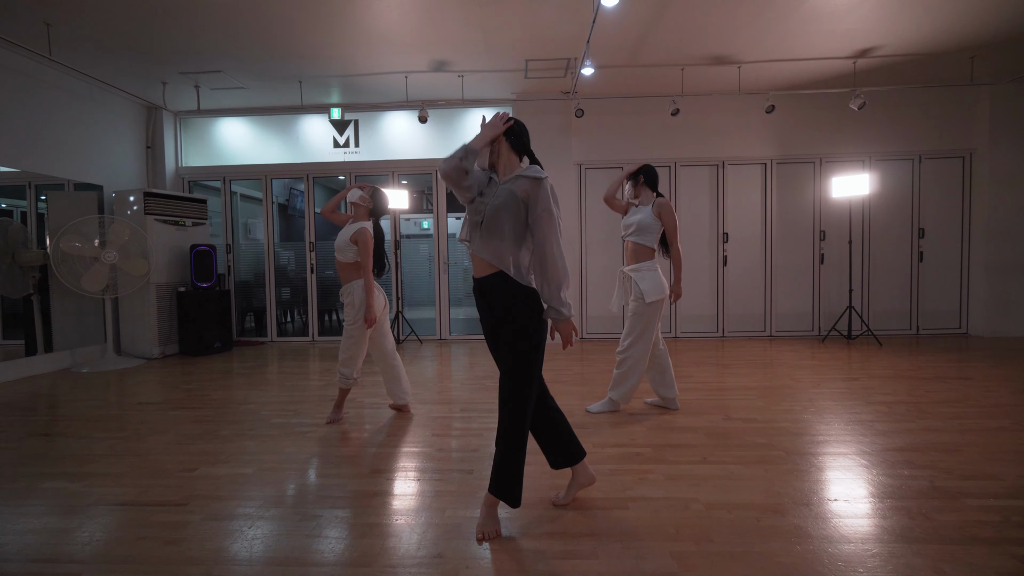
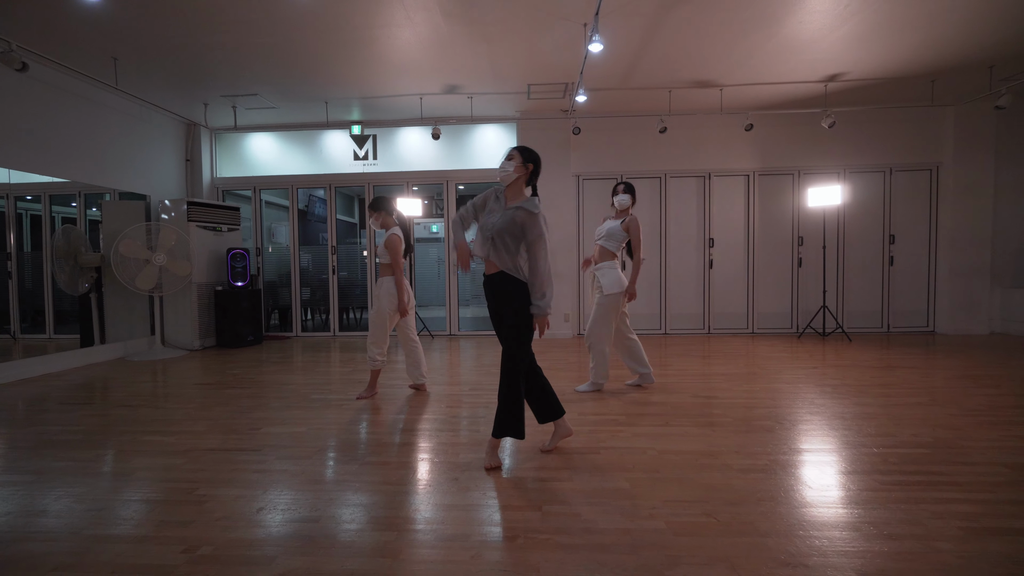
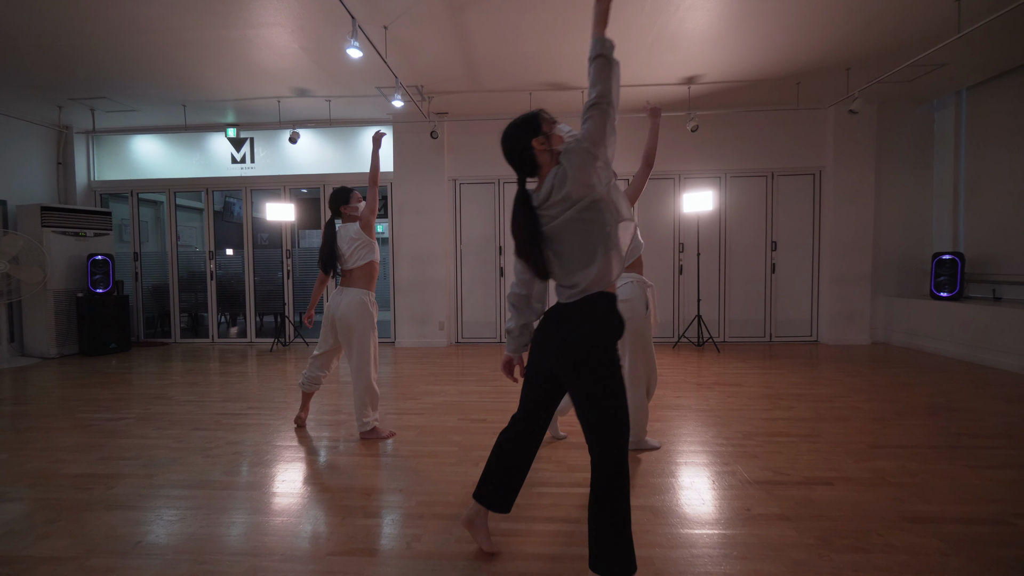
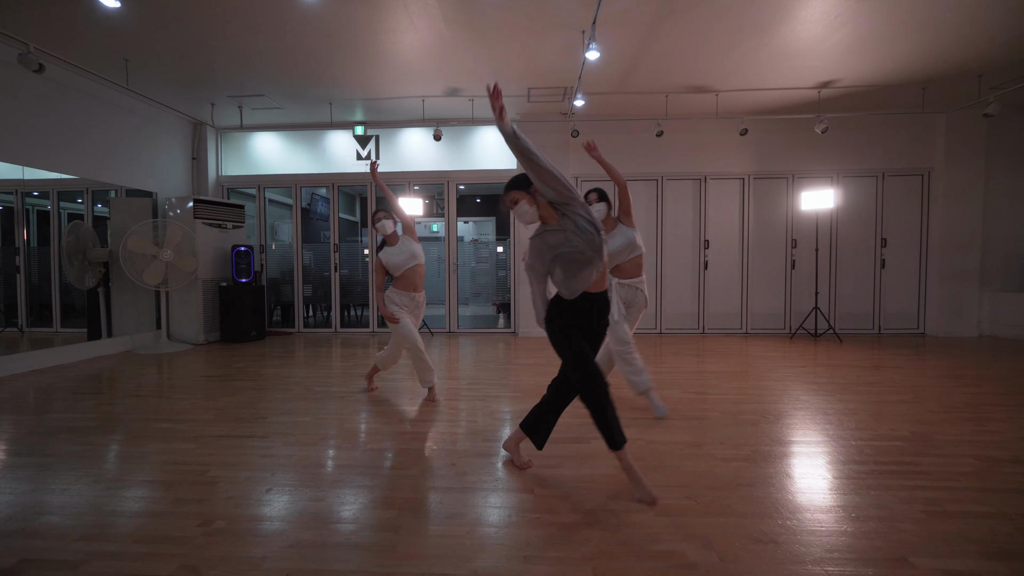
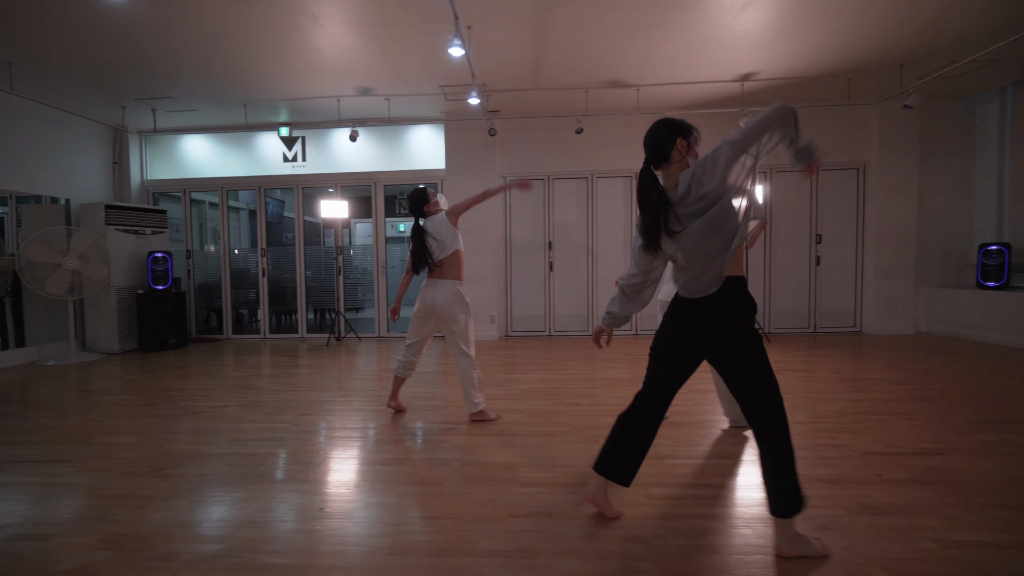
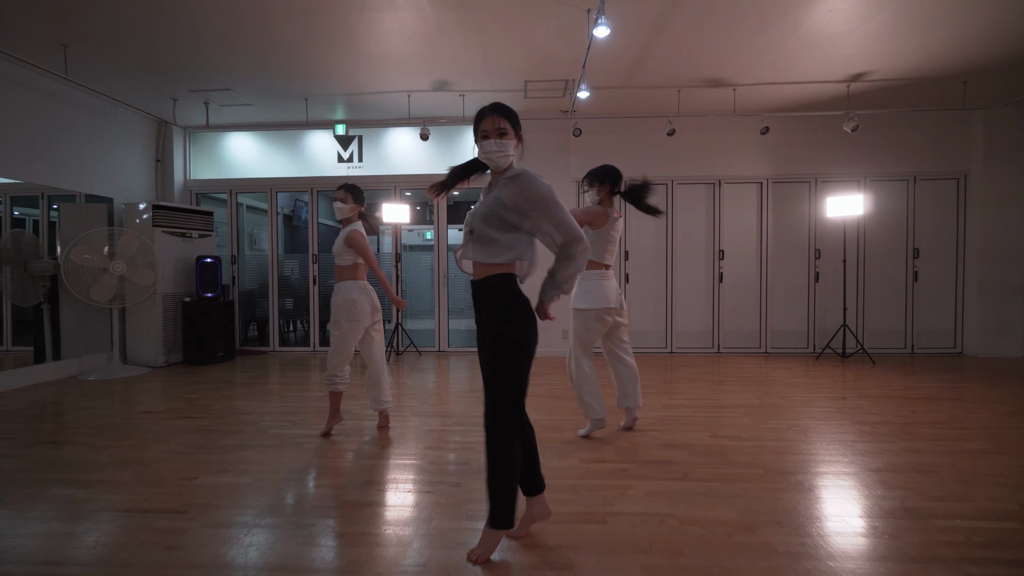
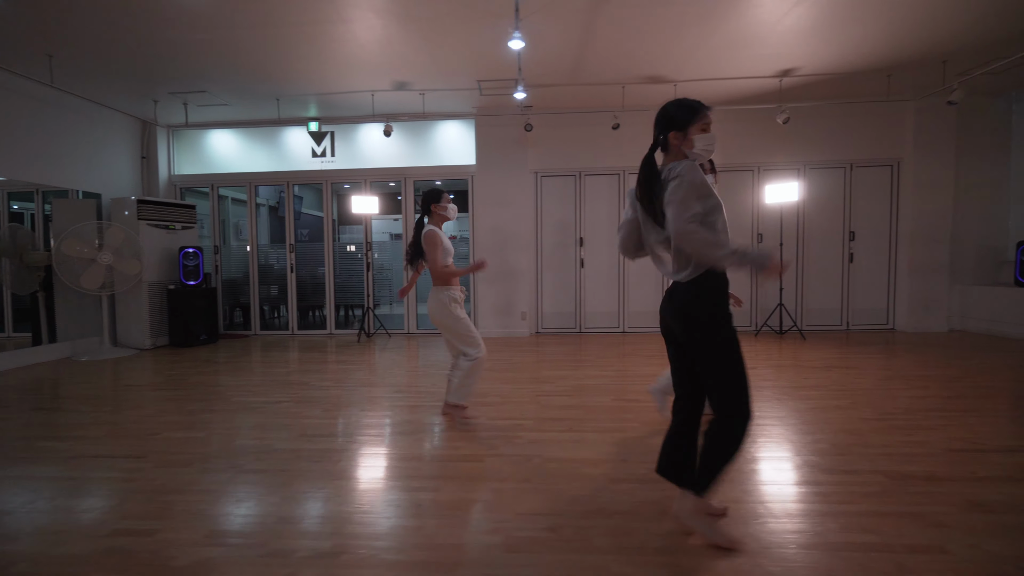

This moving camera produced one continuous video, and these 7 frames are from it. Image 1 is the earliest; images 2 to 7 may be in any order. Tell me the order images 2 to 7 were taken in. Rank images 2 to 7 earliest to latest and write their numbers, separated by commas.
2, 6, 4, 7, 5, 3
